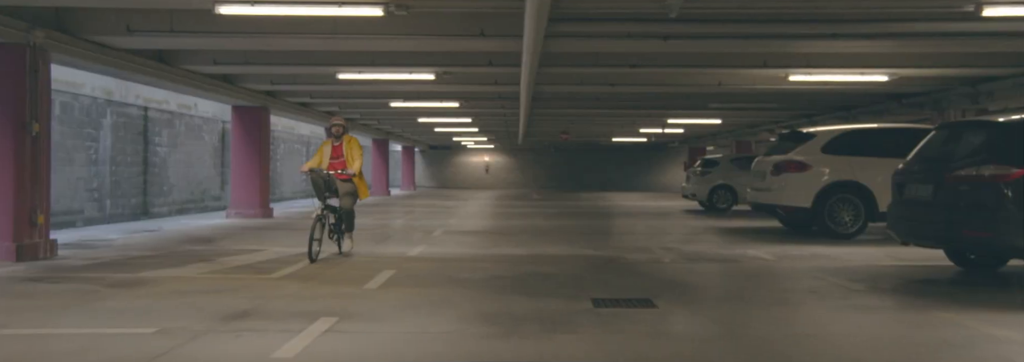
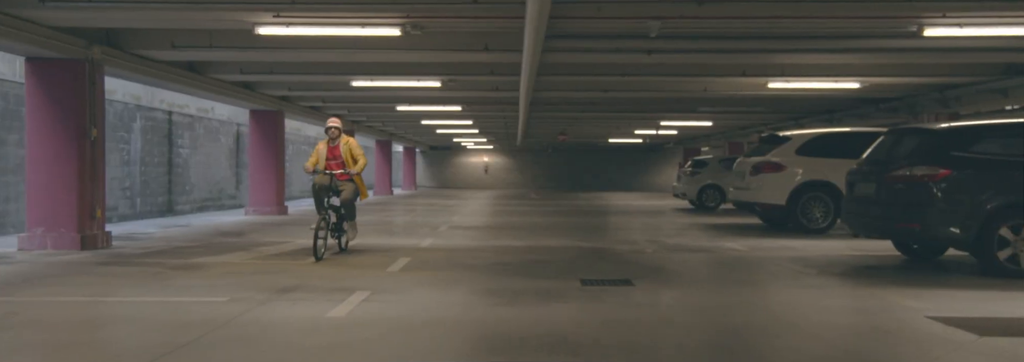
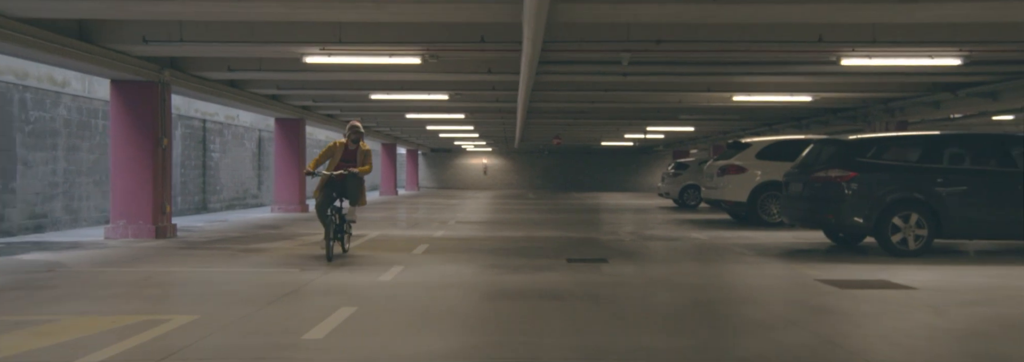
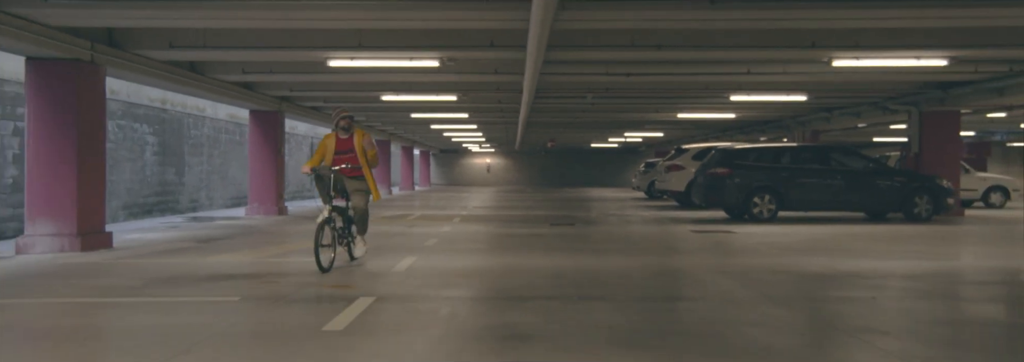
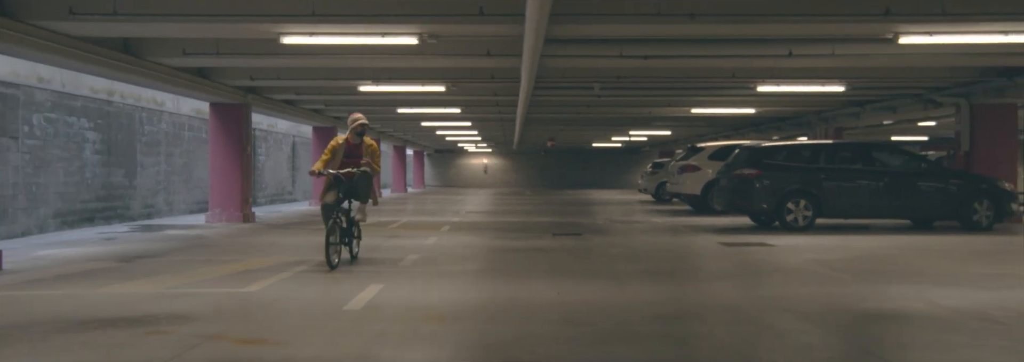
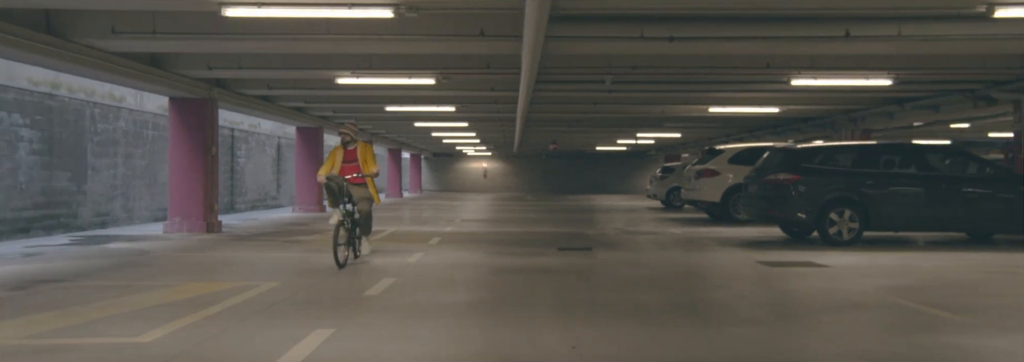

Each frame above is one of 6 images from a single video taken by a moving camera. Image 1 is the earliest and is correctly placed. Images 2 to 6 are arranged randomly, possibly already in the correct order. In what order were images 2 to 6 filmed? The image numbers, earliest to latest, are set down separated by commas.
2, 3, 6, 5, 4
